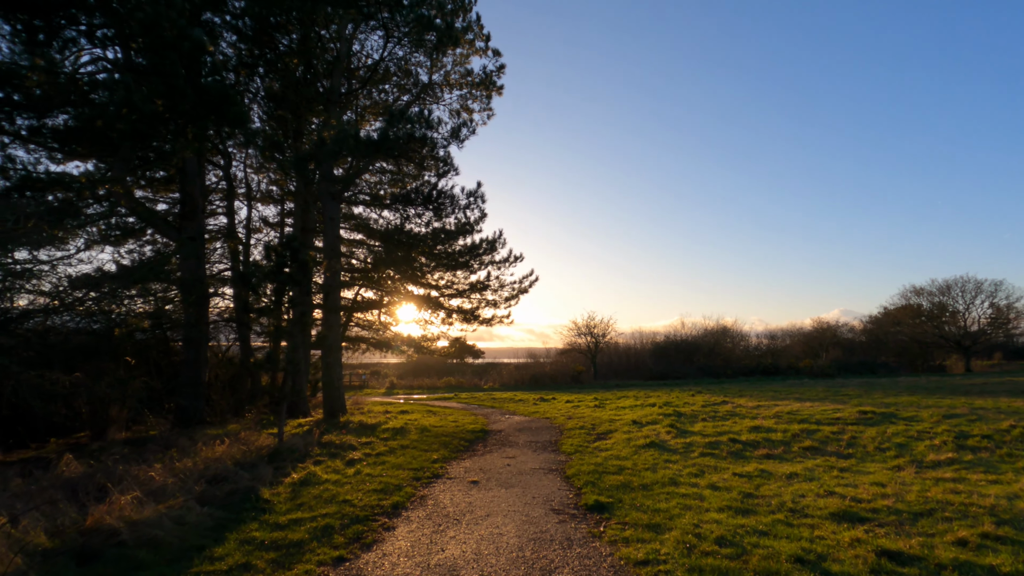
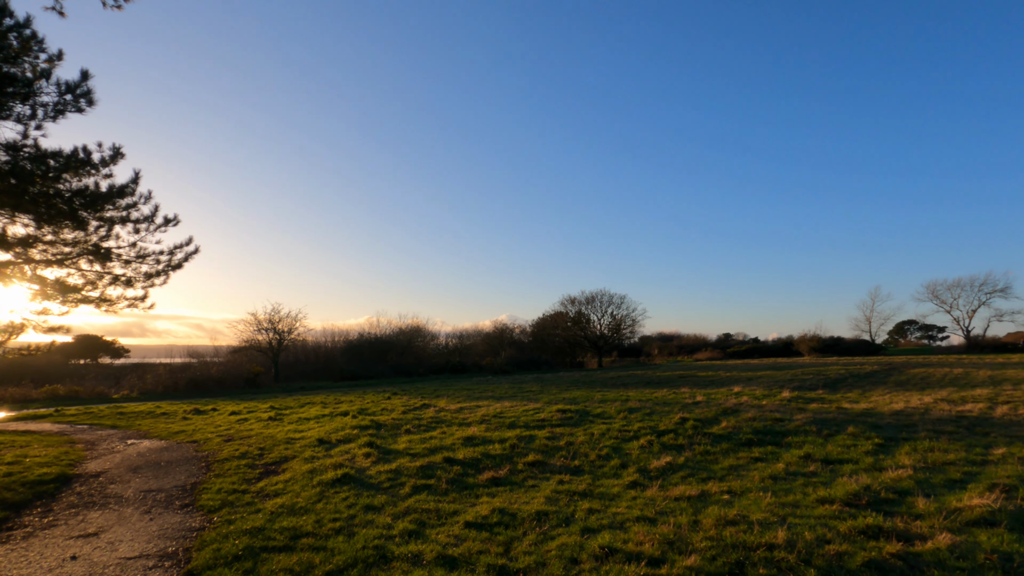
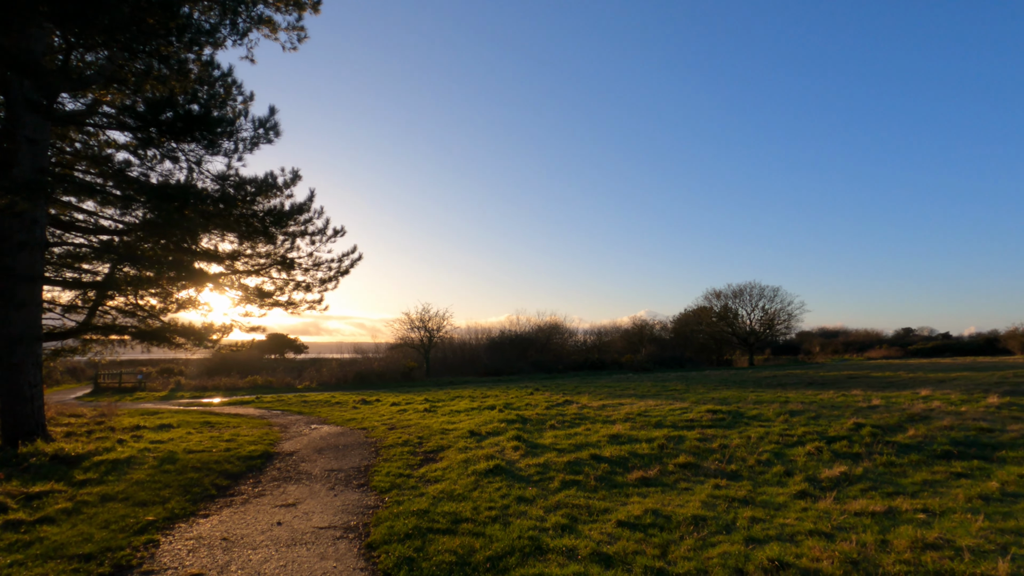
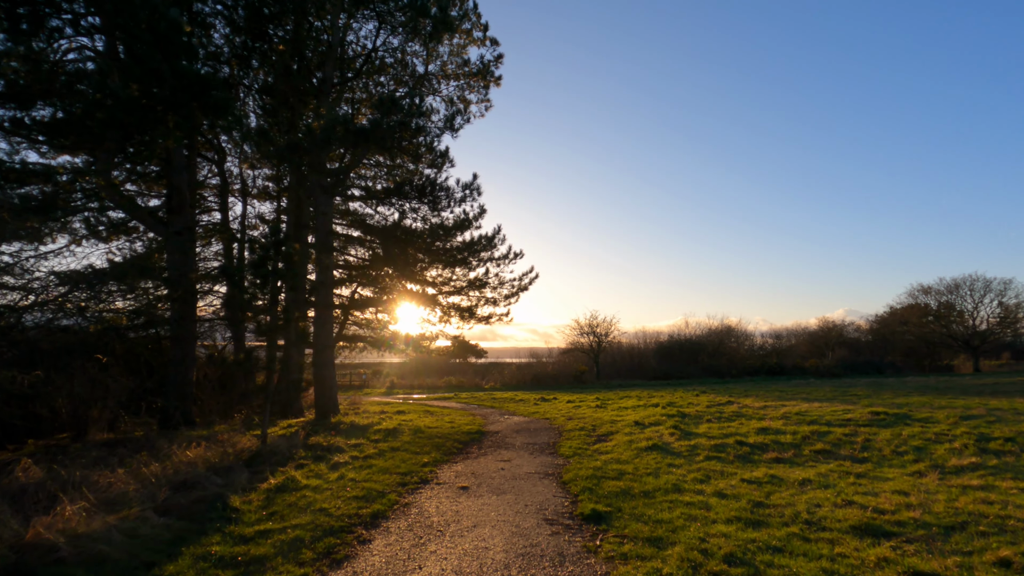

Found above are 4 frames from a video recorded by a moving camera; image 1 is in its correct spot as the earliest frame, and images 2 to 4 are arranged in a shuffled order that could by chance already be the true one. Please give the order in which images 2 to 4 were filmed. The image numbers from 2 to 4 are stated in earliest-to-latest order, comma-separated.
4, 3, 2
